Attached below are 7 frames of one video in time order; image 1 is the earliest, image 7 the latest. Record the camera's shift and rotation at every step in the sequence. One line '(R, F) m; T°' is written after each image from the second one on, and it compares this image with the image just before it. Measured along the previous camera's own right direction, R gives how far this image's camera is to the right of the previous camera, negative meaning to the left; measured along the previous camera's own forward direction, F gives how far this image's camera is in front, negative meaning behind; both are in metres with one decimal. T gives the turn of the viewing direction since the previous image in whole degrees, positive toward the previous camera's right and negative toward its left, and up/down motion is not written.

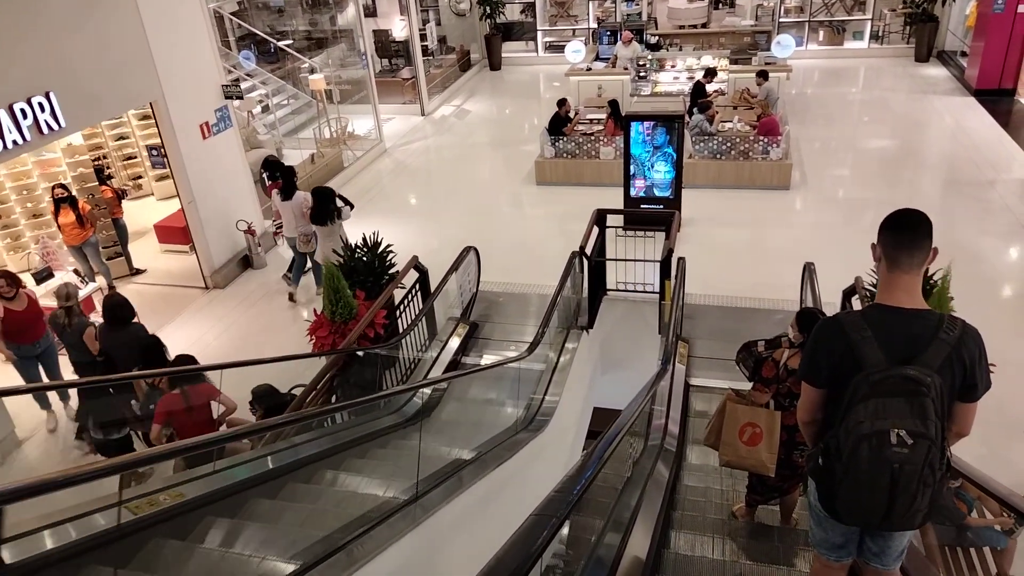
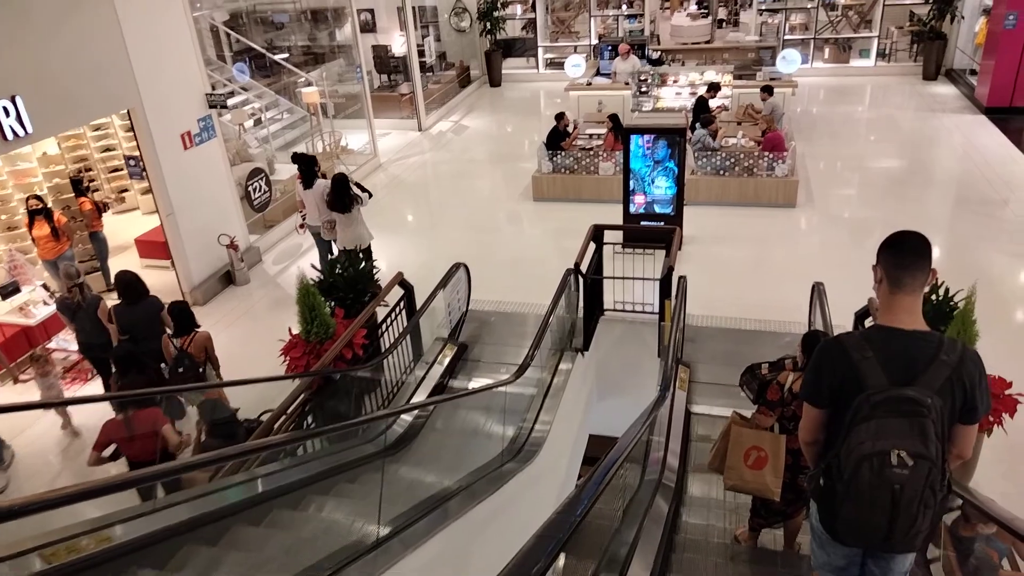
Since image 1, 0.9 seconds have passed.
(+0.1, +0.4) m; 0°
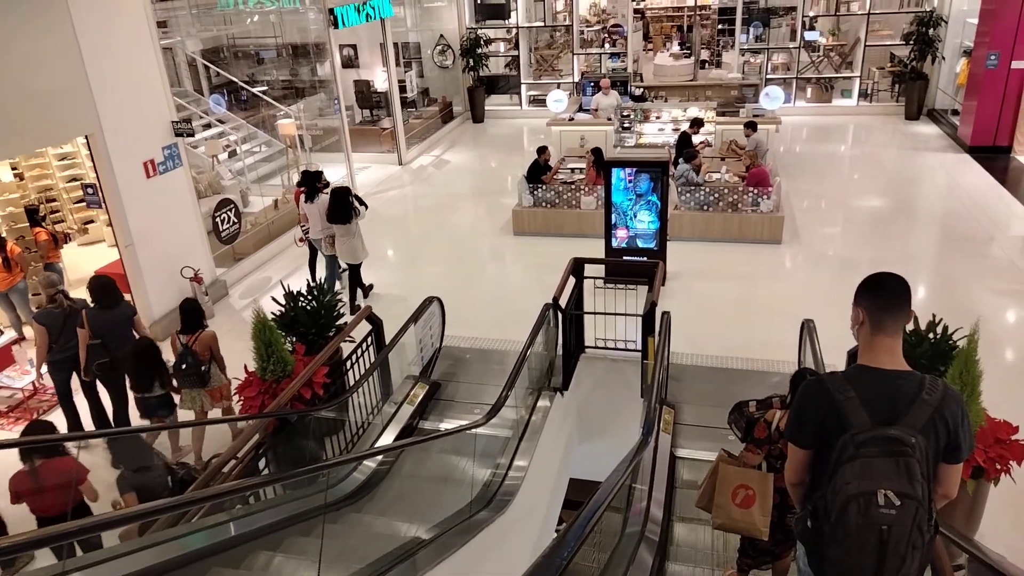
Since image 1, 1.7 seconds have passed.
(+0.1, +0.3) m; +1°
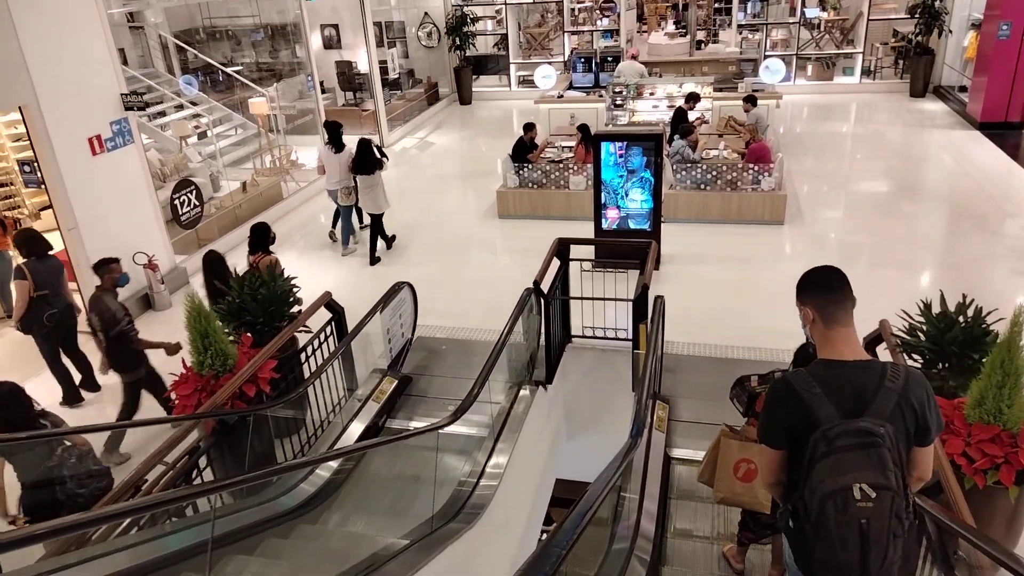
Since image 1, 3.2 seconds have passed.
(+0.1, +0.6) m; 0°
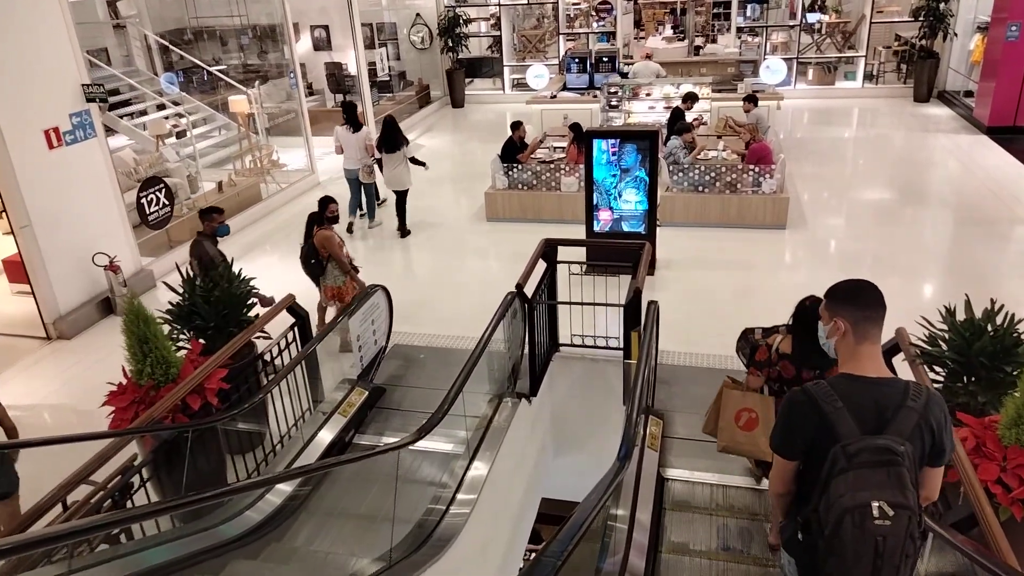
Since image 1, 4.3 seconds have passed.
(+0.1, +0.4) m; 0°
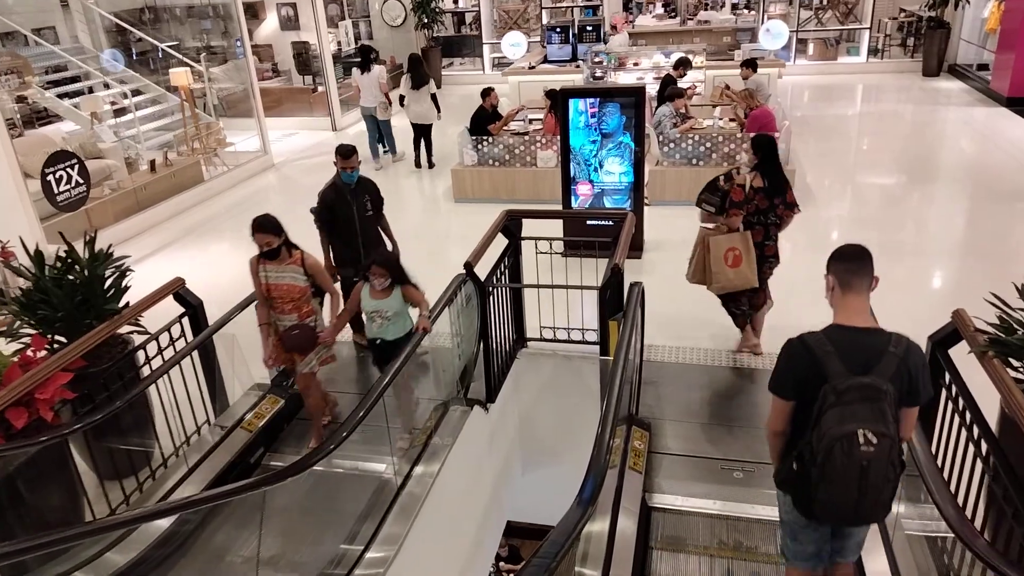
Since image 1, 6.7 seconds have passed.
(+0.2, +0.9) m; 0°
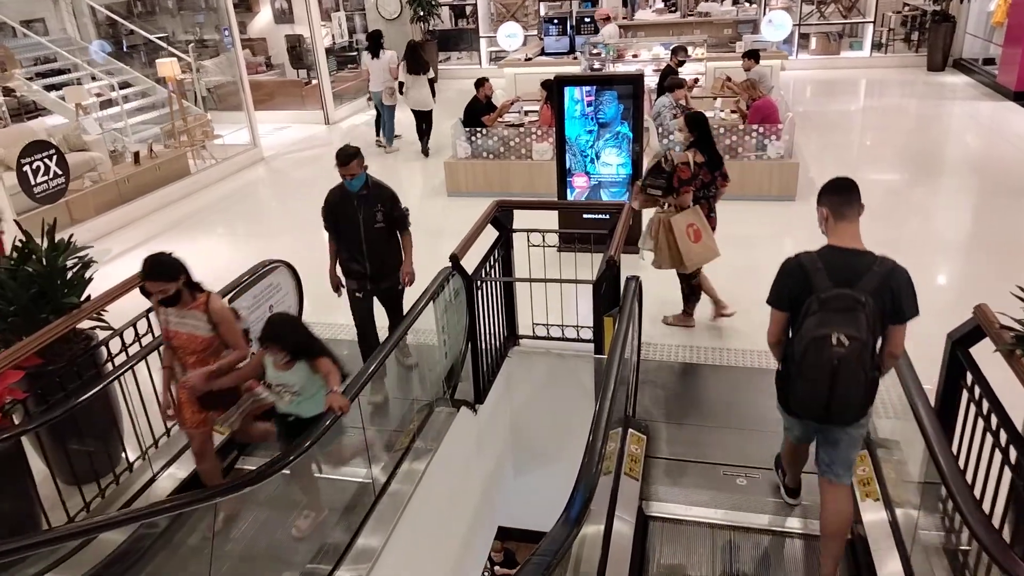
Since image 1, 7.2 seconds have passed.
(0.0, +0.2) m; 0°
